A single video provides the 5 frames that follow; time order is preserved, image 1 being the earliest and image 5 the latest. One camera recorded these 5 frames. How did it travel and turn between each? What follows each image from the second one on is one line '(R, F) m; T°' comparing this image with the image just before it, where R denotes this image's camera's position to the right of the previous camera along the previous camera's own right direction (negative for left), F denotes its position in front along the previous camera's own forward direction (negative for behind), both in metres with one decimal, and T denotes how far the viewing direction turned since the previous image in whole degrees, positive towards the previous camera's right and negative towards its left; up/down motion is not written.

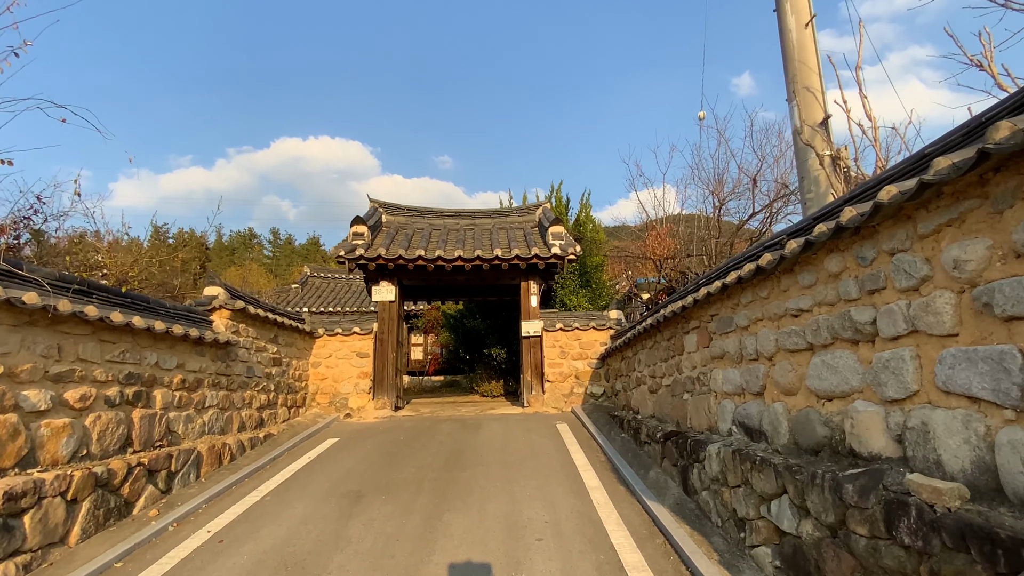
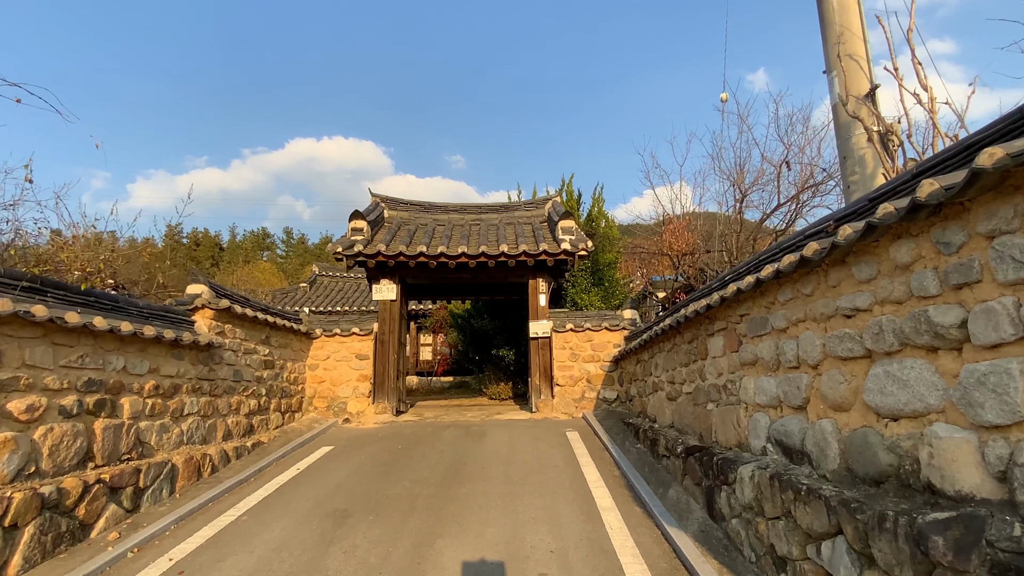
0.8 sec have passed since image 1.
(+0.1, +0.5) m; -1°
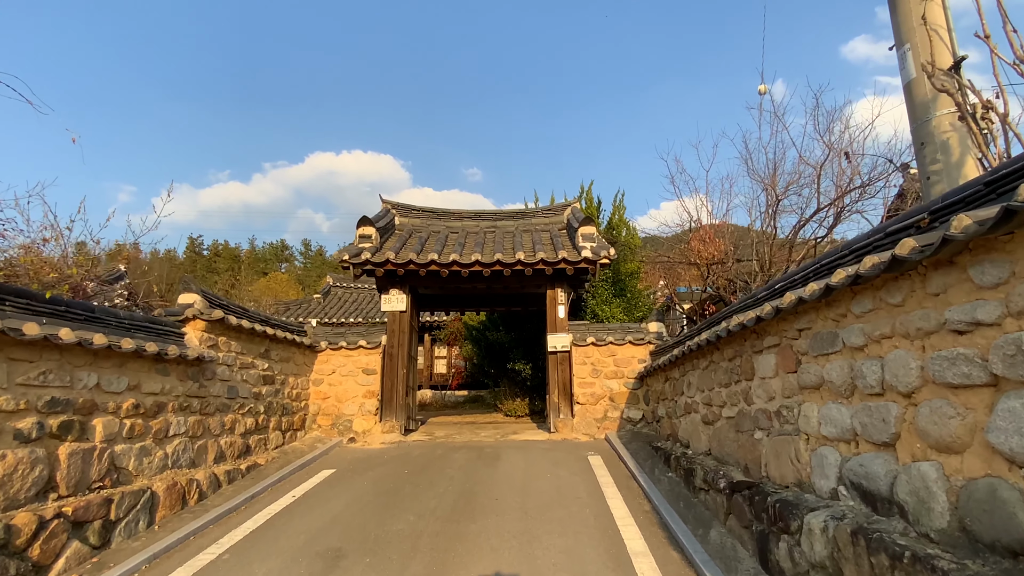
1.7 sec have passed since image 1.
(0.0, +0.5) m; -2°
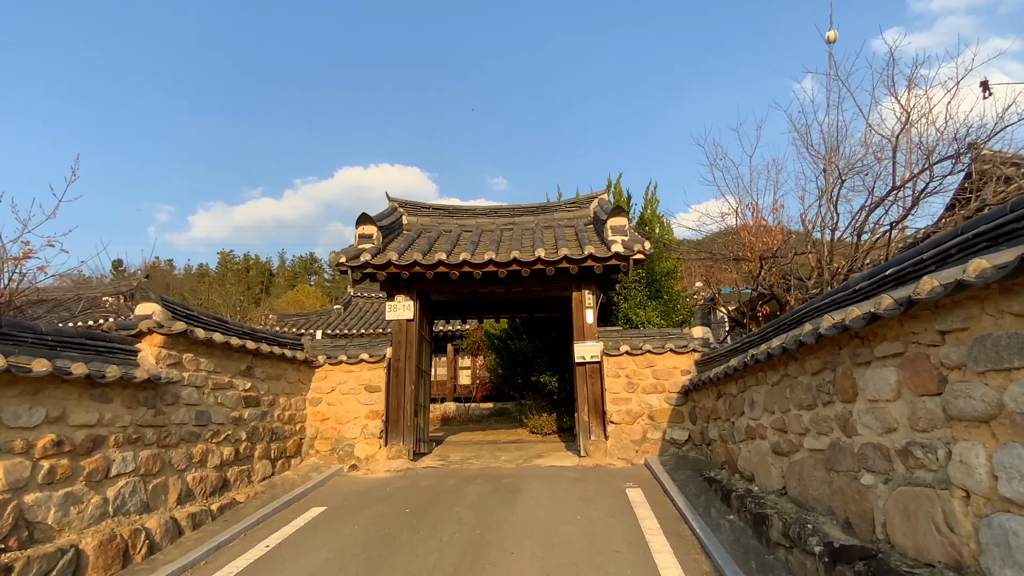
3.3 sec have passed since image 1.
(+0.1, +0.9) m; -3°
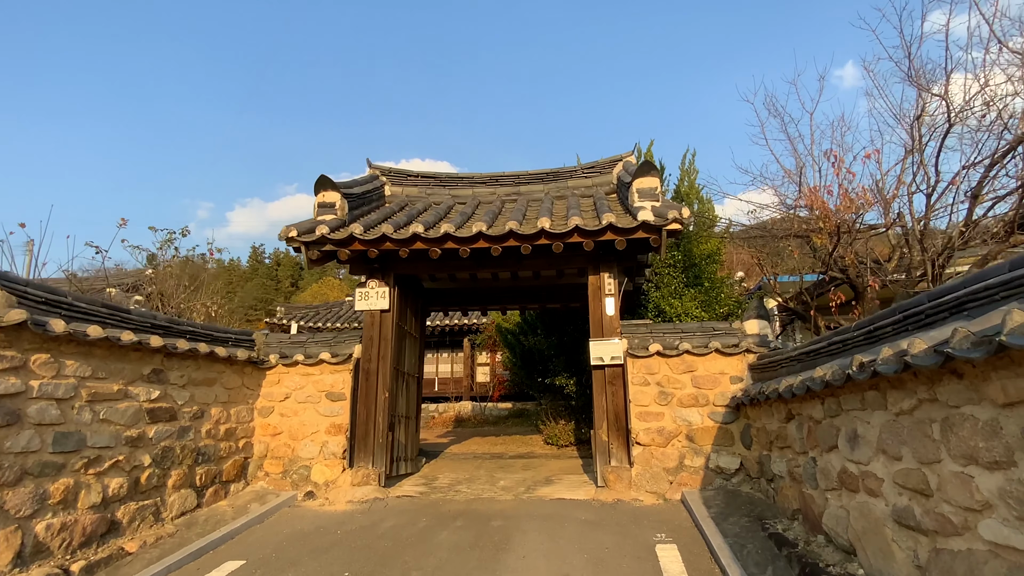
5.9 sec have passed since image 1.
(+0.3, +1.4) m; -3°
